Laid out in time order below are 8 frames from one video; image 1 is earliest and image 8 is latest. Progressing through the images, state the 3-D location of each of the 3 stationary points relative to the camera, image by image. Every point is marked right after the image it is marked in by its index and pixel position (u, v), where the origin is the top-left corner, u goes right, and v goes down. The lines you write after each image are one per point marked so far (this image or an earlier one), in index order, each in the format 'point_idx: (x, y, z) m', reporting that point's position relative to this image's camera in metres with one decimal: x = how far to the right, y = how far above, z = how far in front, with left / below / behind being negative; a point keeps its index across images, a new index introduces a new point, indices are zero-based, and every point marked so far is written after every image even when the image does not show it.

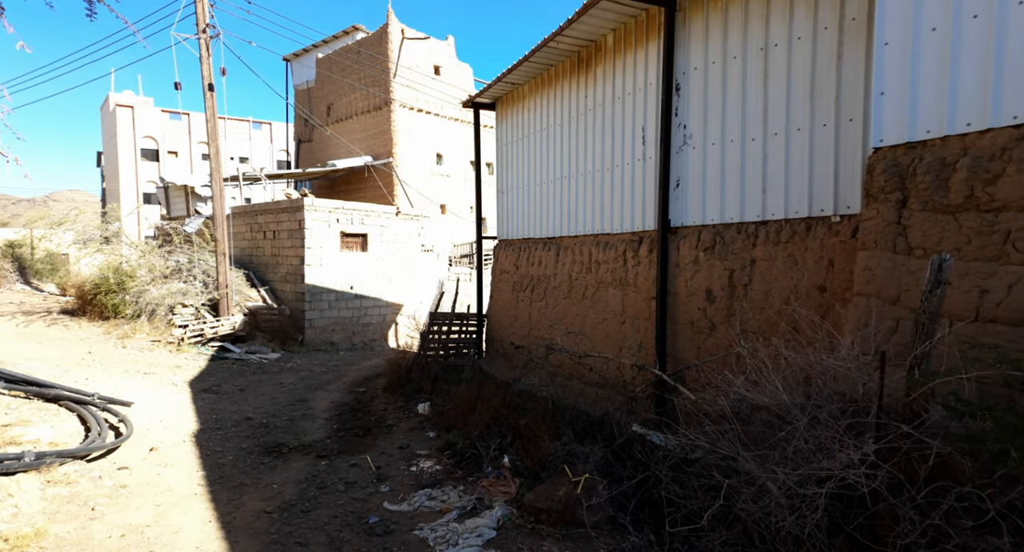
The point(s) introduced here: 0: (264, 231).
0: (-6.3, +1.2, +13.8) m
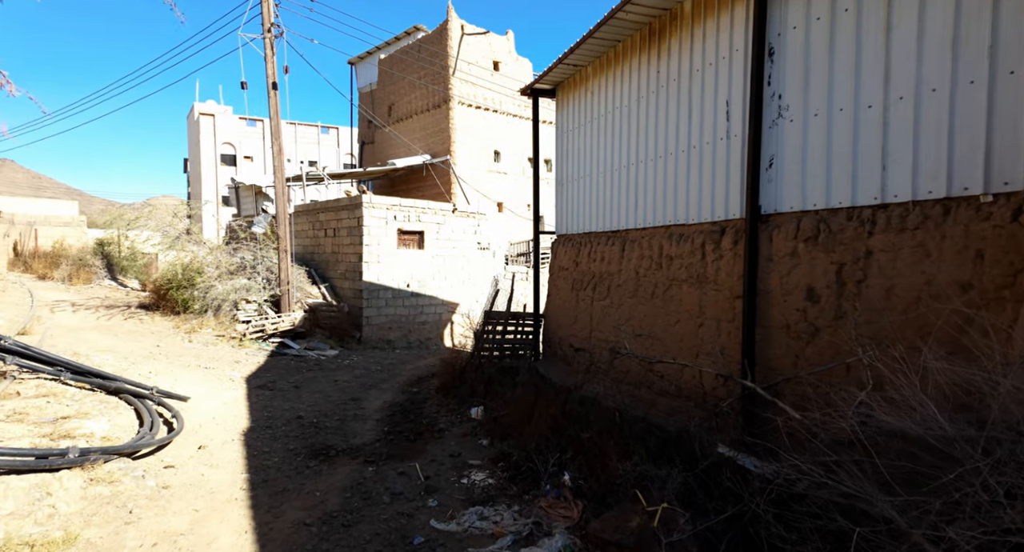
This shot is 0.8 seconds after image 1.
0: (-4.8, +1.2, +13.9) m
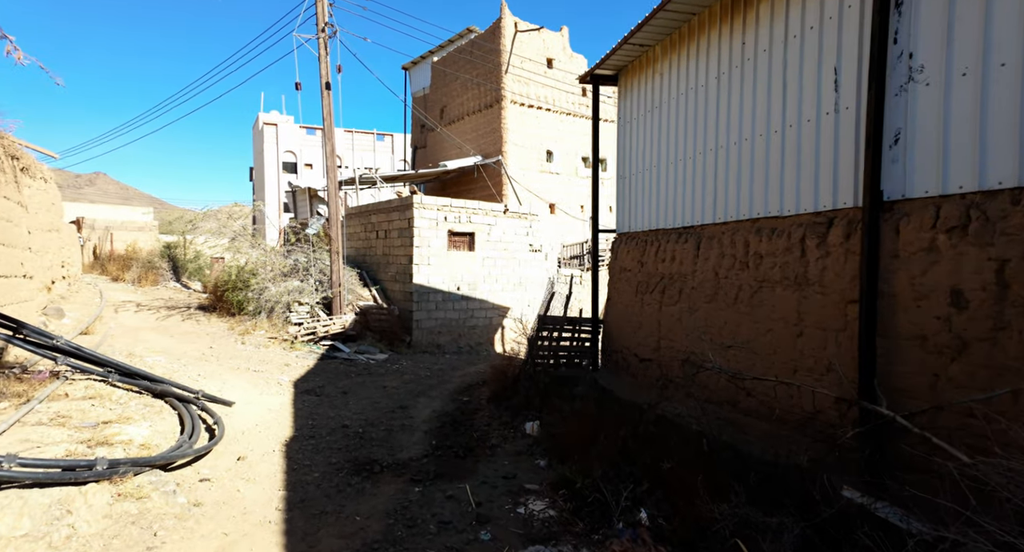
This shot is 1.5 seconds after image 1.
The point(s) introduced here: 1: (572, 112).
0: (-3.4, +1.2, +13.8) m
1: (+2.1, +5.7, +19.1) m
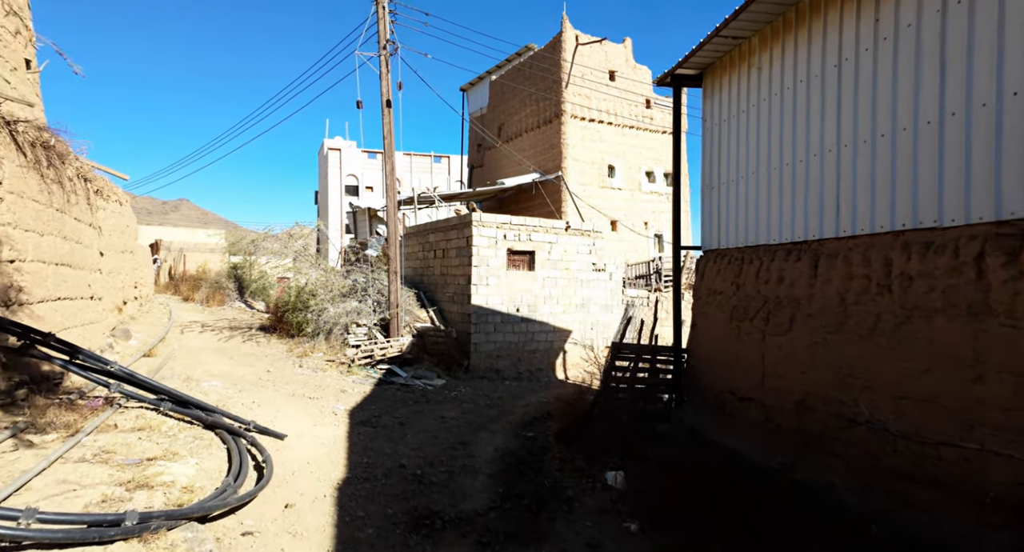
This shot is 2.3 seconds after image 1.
0: (-1.9, +0.7, +13.4) m
1: (+4.1, +5.0, +18.3) m
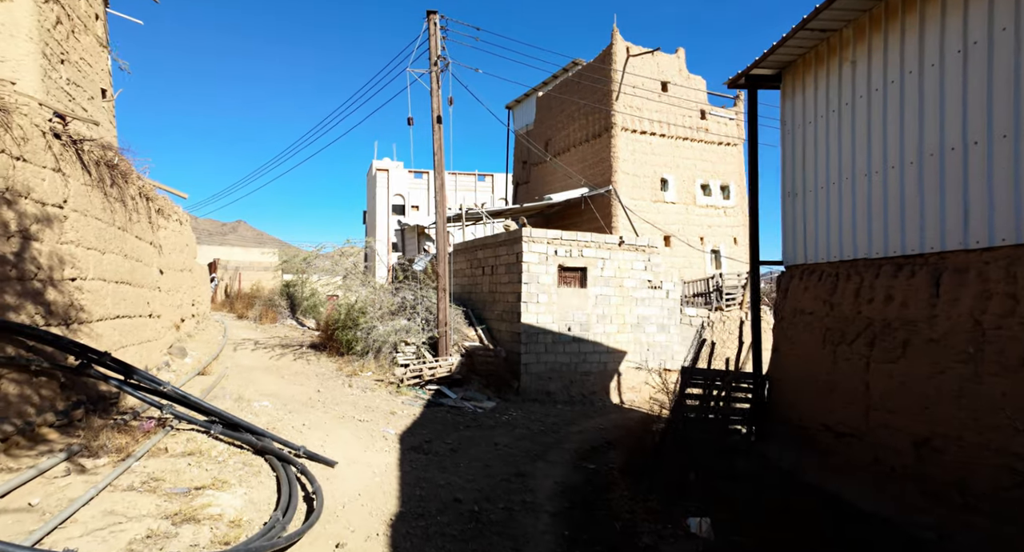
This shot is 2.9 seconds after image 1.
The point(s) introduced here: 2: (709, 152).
0: (-0.7, +0.2, +13.1) m
1: (+5.7, +4.5, +17.7) m
2: (+6.5, +4.1, +18.1) m
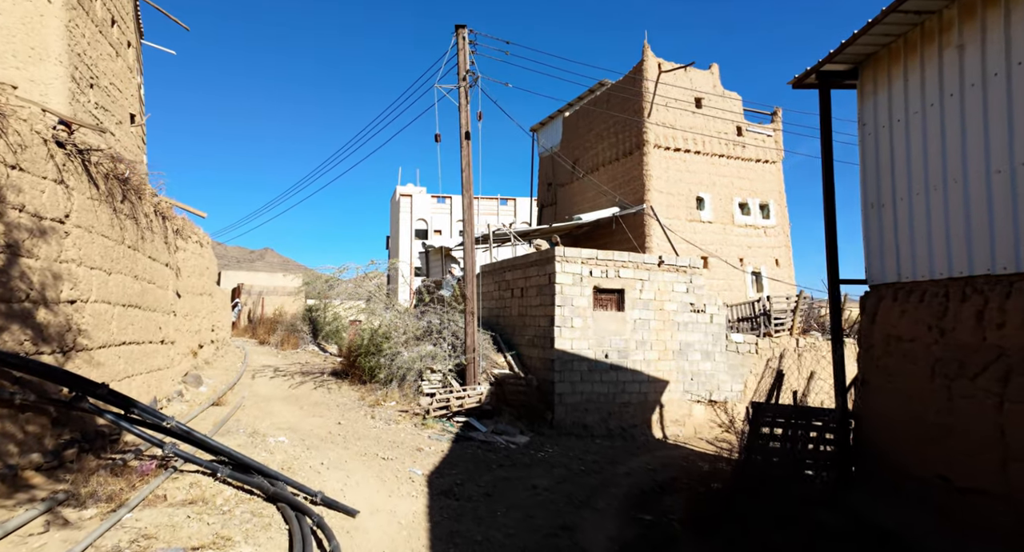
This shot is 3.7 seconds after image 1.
0: (0.0, -0.3, +12.4) m
1: (+6.6, +3.8, +16.9) m
2: (+7.4, +3.4, +17.3) m
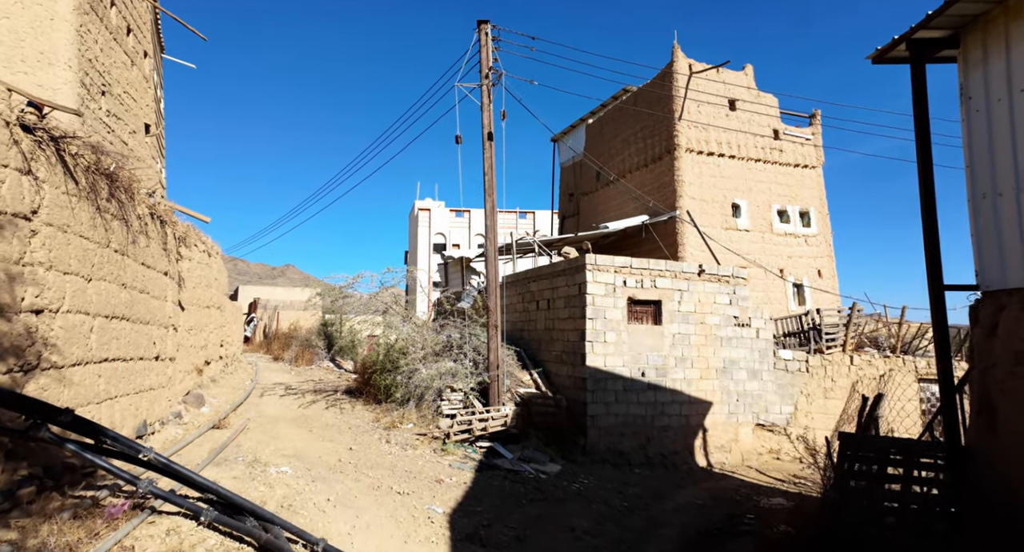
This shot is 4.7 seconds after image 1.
0: (+0.5, -0.5, +11.5) m
1: (+7.3, +3.4, +16.0) m
2: (+8.1, +3.0, +16.3) m
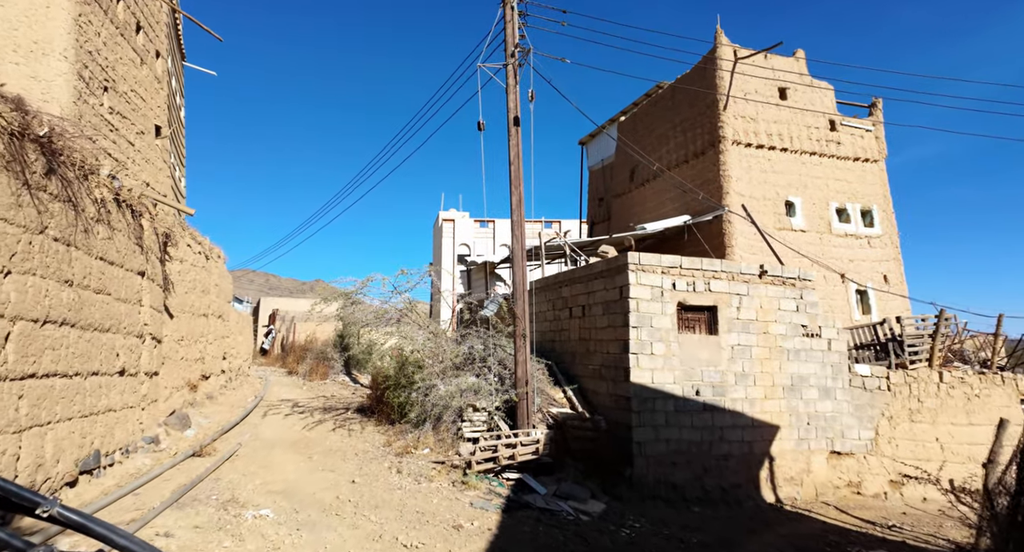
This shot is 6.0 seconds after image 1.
0: (+1.1, -0.6, +10.2) m
1: (+8.0, +3.3, +14.4) m
2: (+8.8, +2.9, +14.6) m
